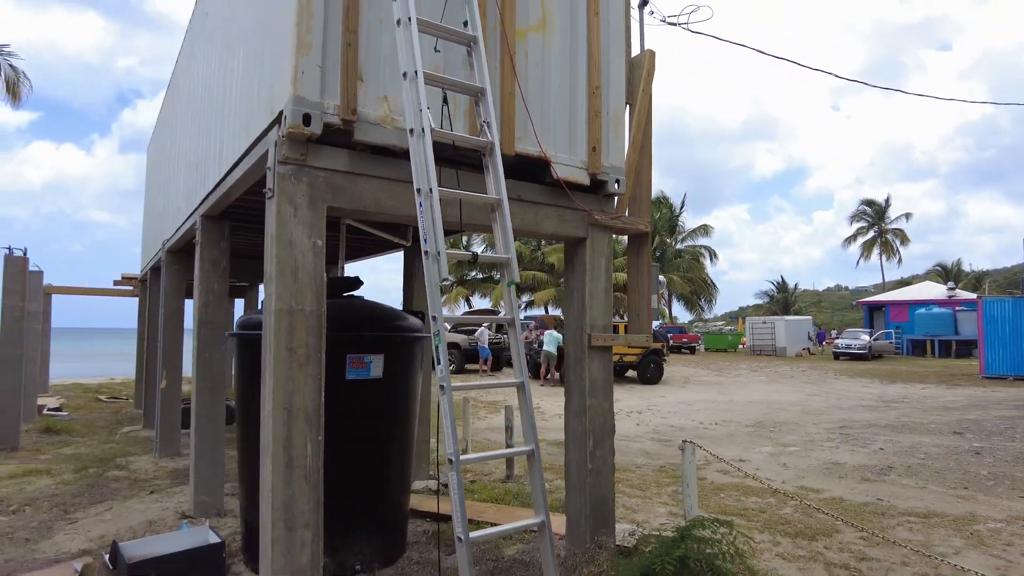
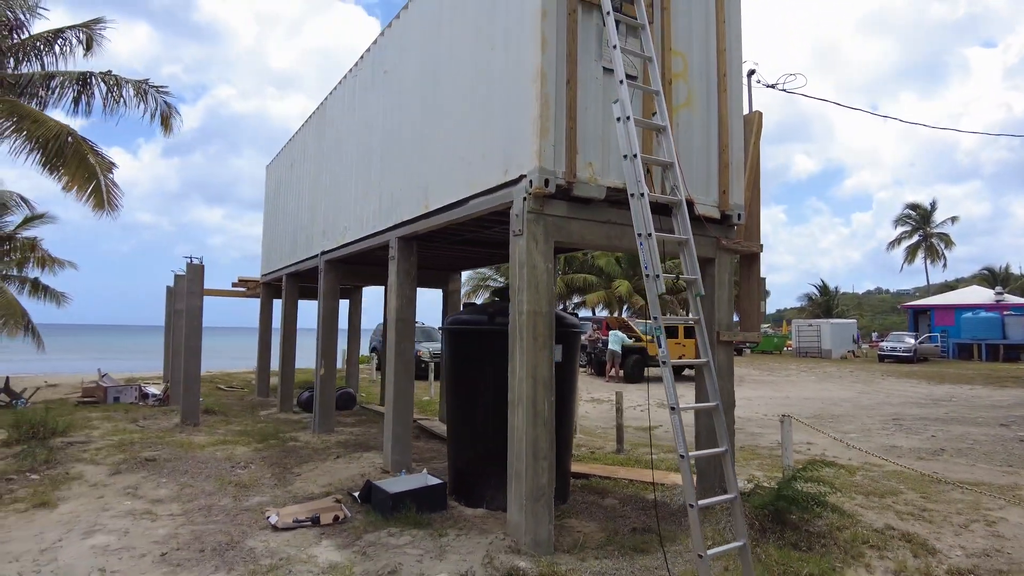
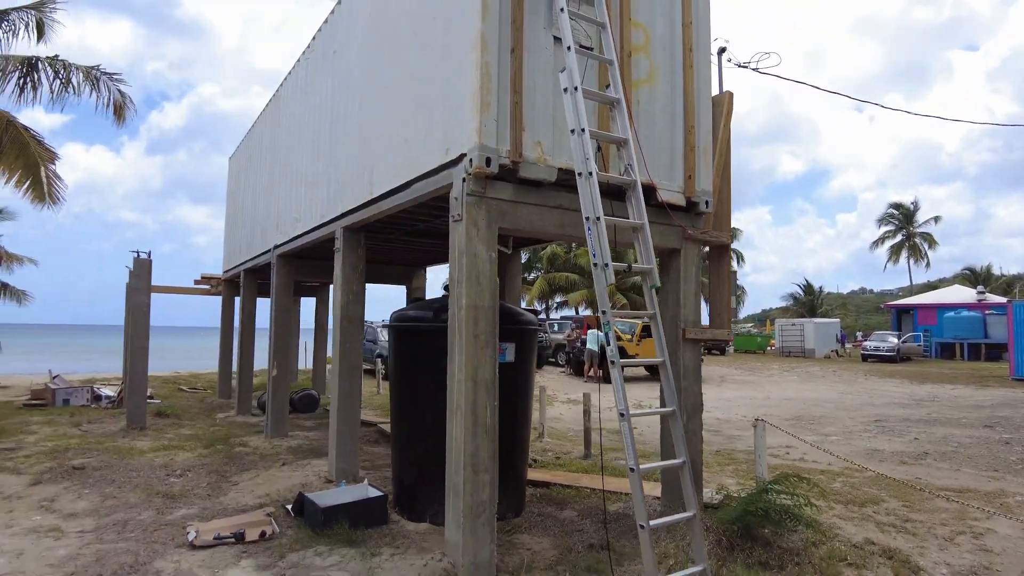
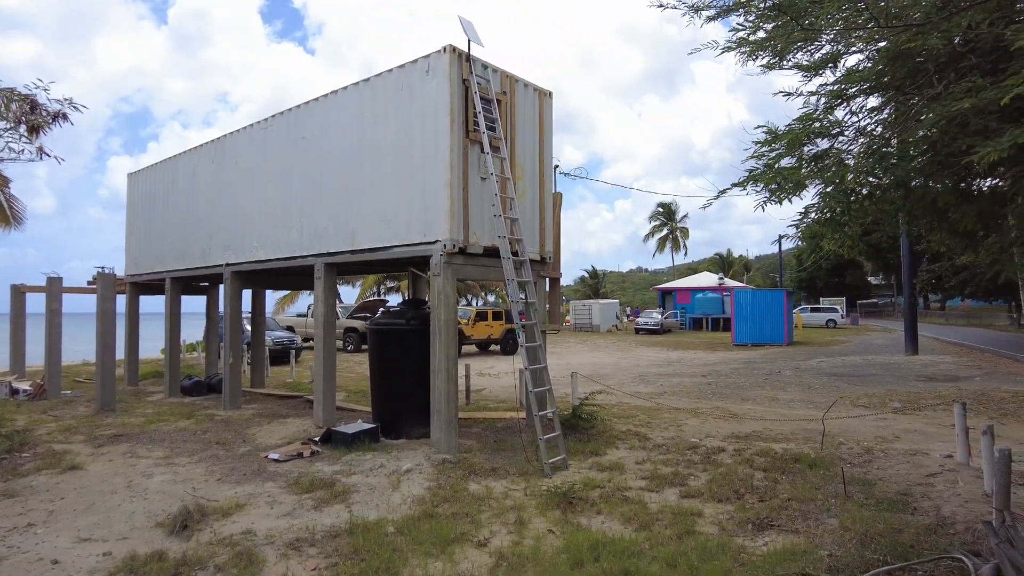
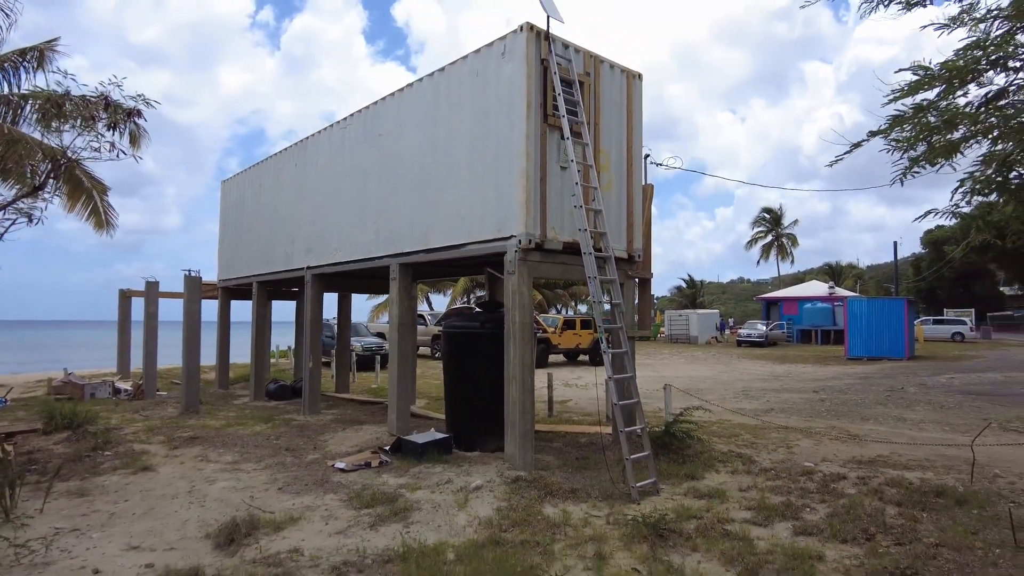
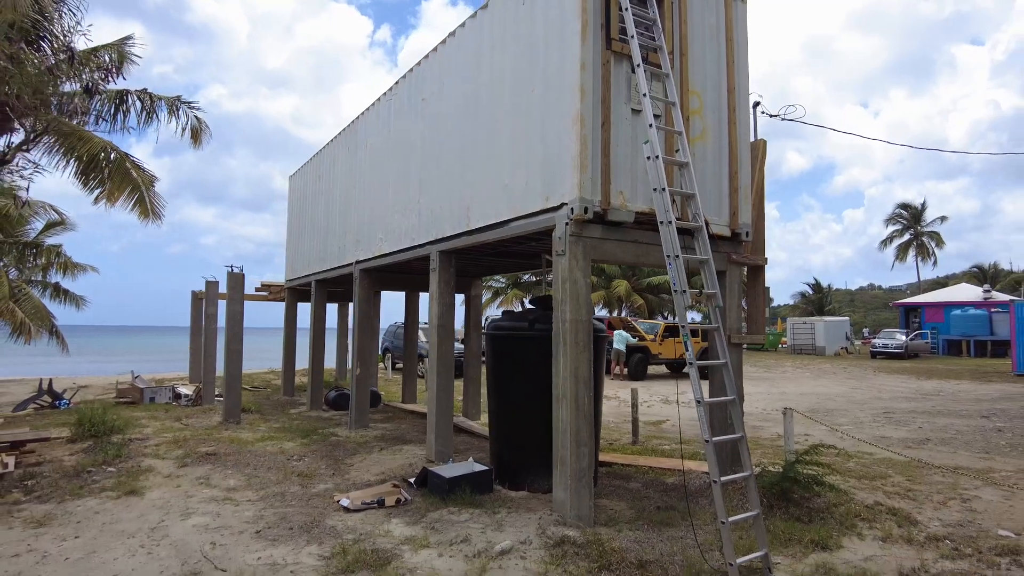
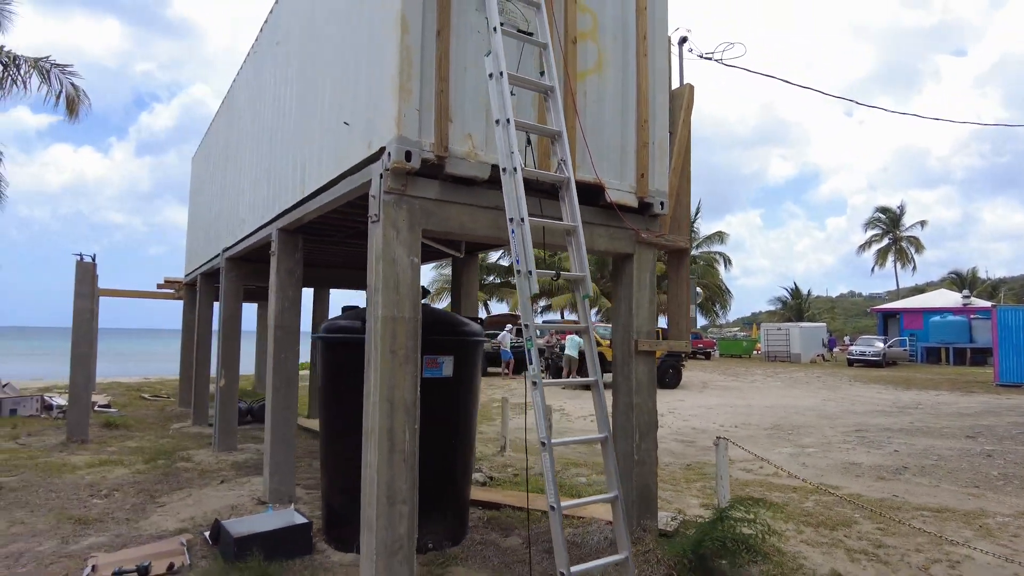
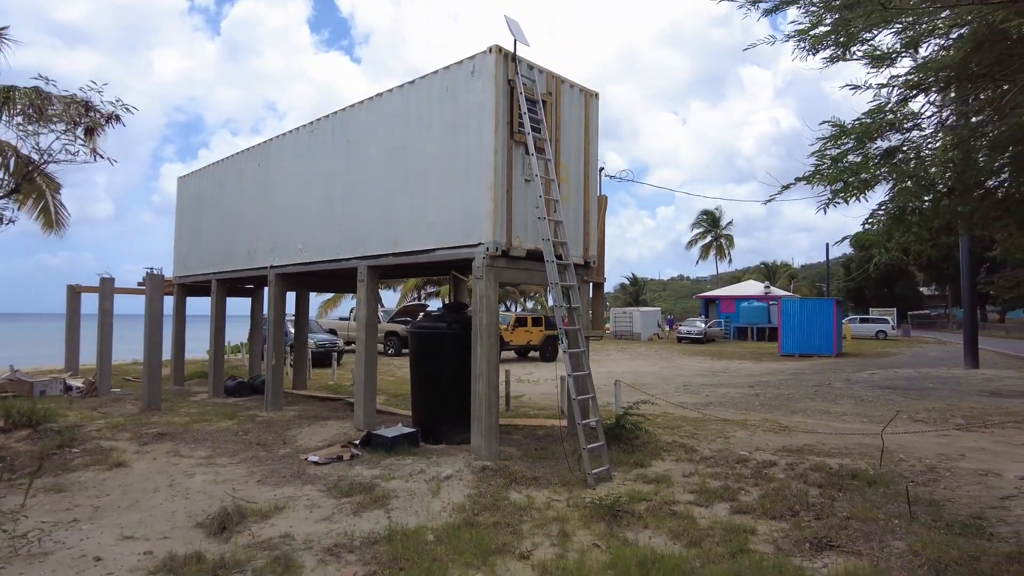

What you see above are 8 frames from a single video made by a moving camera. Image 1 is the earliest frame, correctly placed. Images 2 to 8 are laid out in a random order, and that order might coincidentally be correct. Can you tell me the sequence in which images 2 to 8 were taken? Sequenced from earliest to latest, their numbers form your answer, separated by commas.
7, 3, 2, 6, 5, 8, 4
